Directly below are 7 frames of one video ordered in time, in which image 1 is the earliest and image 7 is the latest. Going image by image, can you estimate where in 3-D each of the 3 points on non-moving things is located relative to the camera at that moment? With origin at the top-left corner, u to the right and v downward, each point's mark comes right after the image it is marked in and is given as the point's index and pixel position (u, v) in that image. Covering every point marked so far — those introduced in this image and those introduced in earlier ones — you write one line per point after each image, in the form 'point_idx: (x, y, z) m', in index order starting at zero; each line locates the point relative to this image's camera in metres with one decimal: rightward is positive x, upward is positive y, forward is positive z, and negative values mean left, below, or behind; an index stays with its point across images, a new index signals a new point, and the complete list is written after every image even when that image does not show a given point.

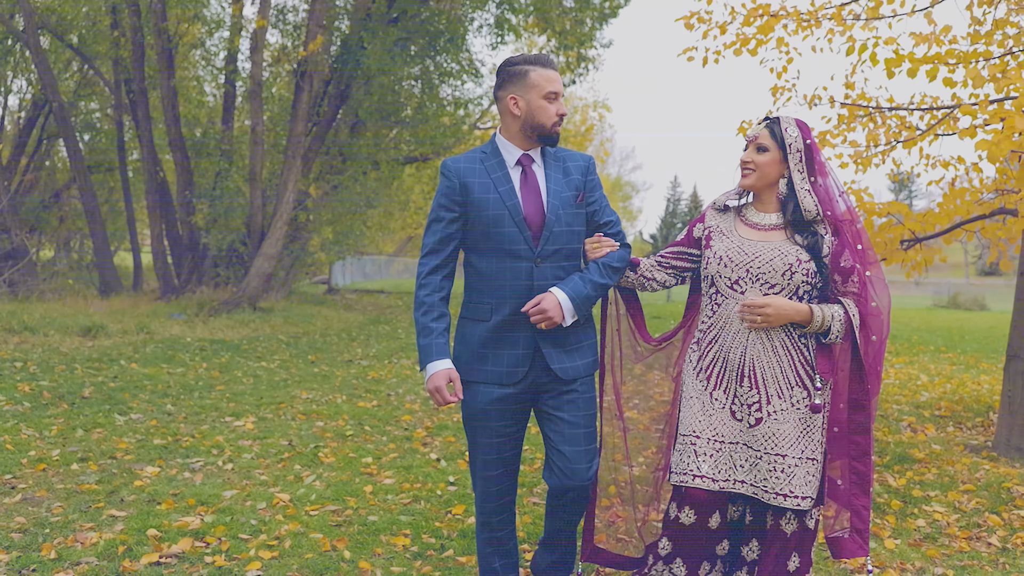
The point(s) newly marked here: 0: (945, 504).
0: (+2.4, -1.2, +4.5) m
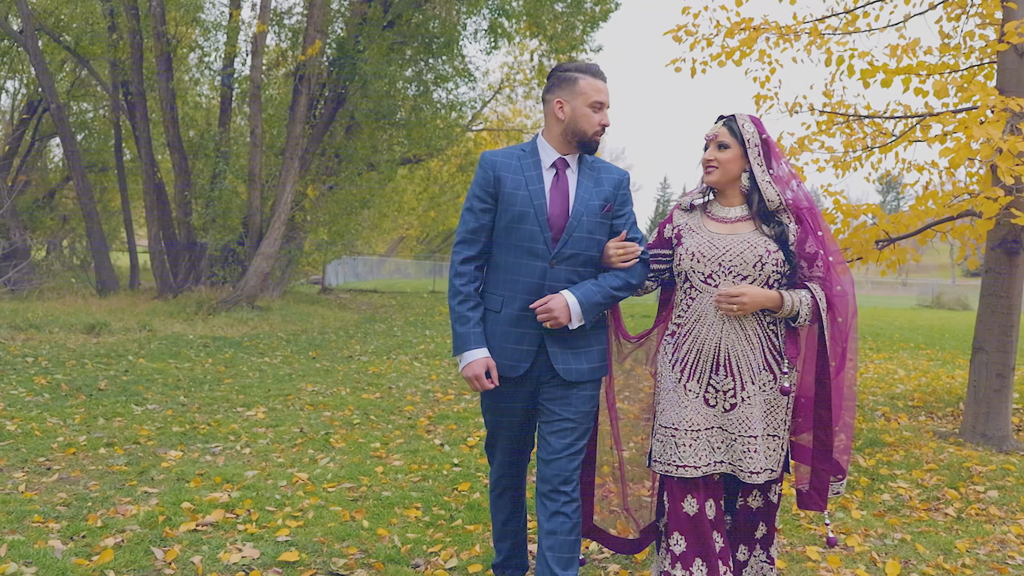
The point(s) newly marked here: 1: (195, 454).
0: (+2.4, -1.2, +4.9) m
1: (-2.2, -1.2, +5.6) m
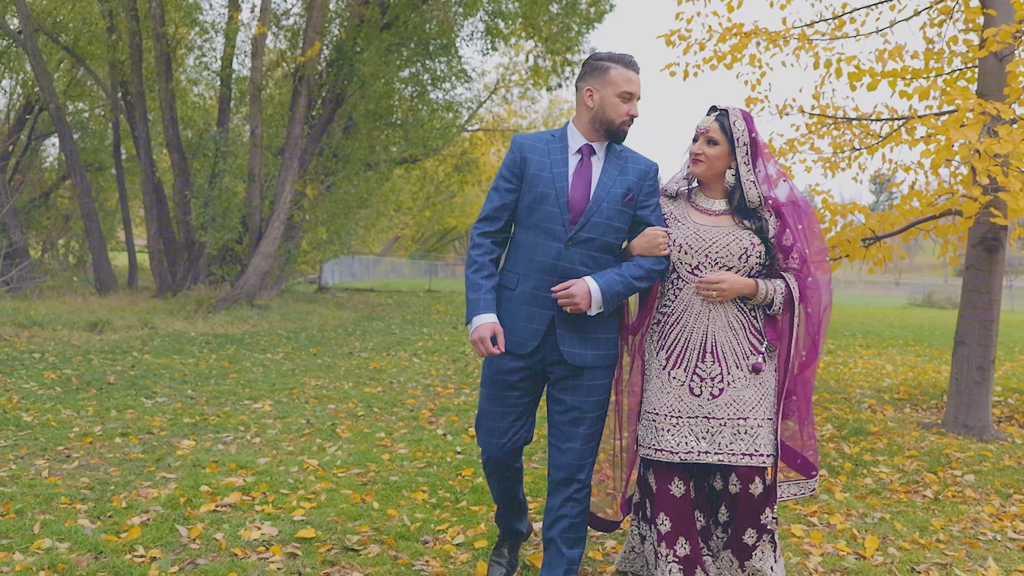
0: (+2.4, -1.2, +5.2) m
1: (-2.2, -1.1, +5.8) m
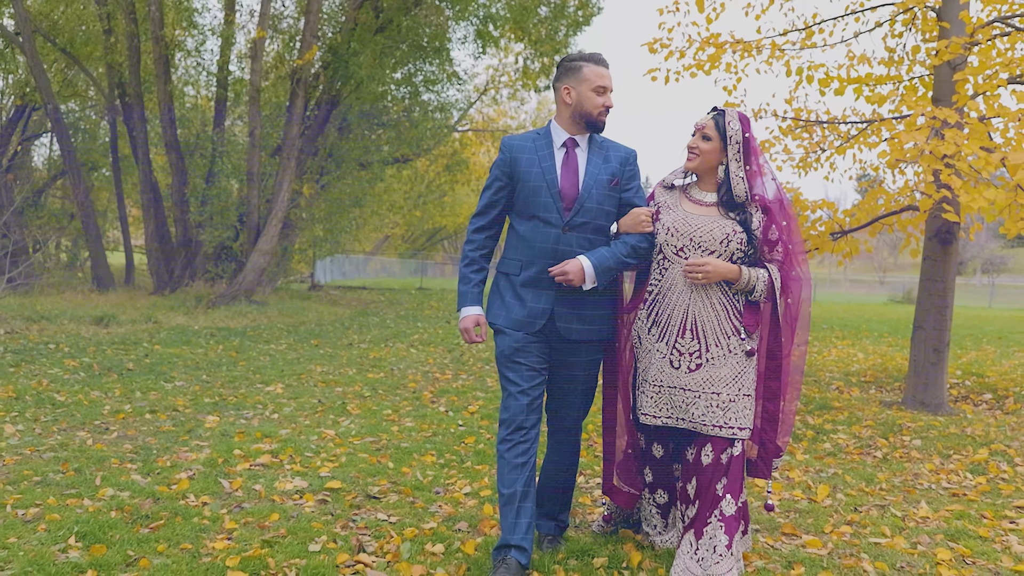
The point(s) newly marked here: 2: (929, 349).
0: (+2.4, -1.1, +5.8) m
1: (-2.2, -1.0, +6.3) m
2: (+3.9, -0.6, +7.4) m
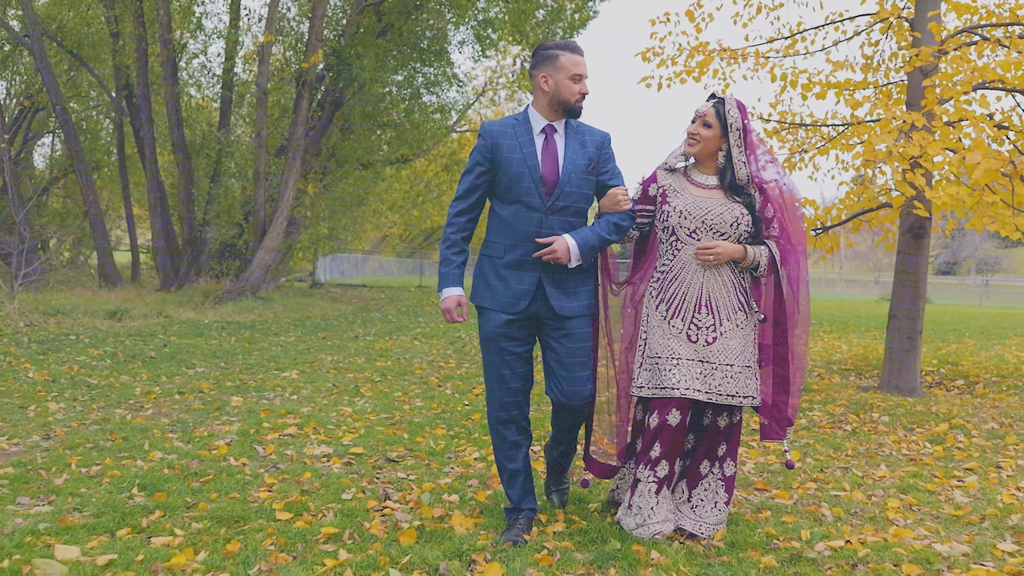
0: (+2.5, -1.0, +6.3) m
1: (-2.2, -0.9, +6.8) m
2: (+3.9, -0.5, +8.0) m
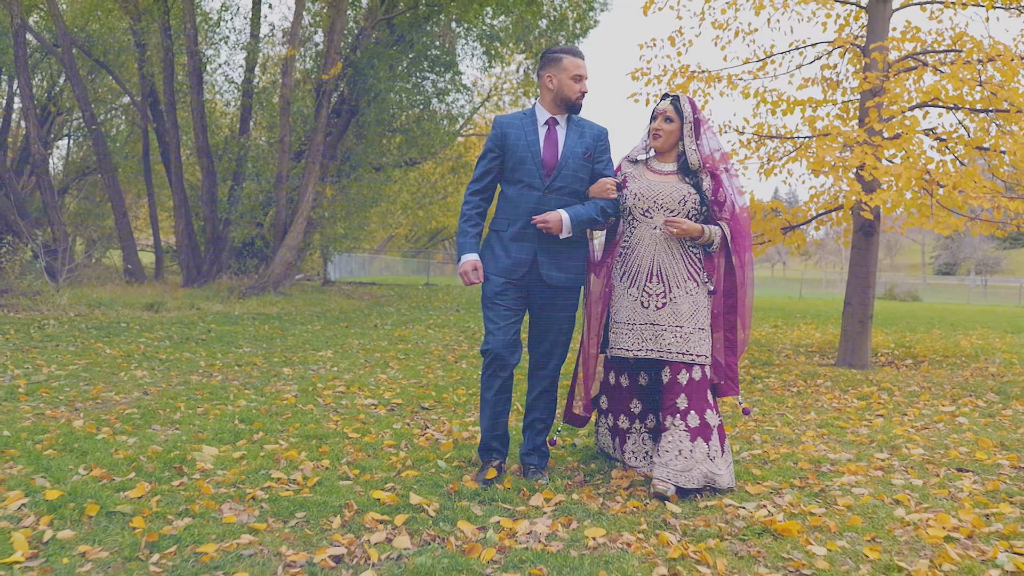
0: (+2.5, -0.9, +7.6) m
1: (-2.1, -0.8, +8.1) m
2: (+4.0, -0.4, +9.2) m
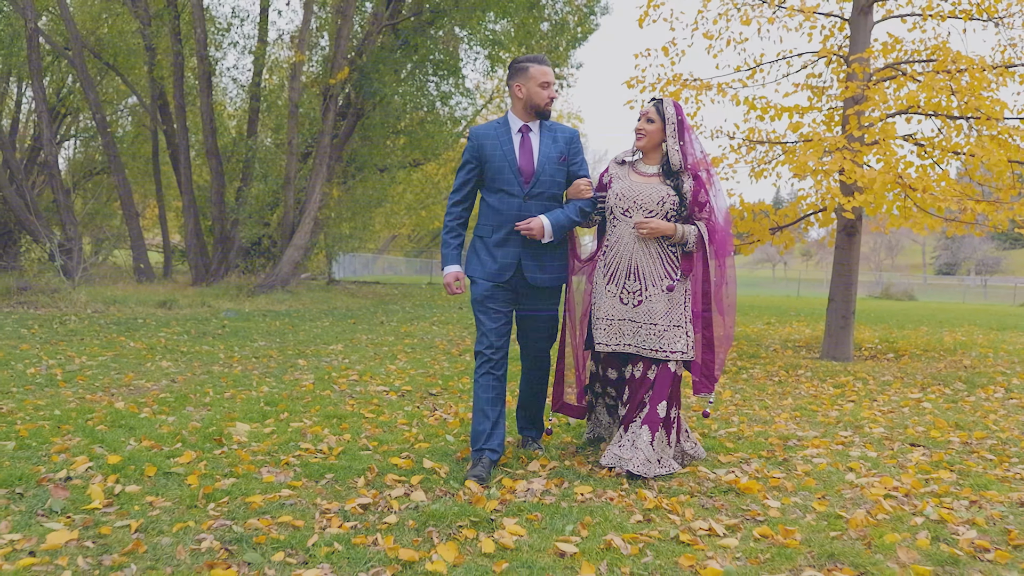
0: (+2.5, -0.8, +8.1) m
1: (-2.1, -0.8, +8.6) m
2: (+4.0, -0.3, +9.7) m
